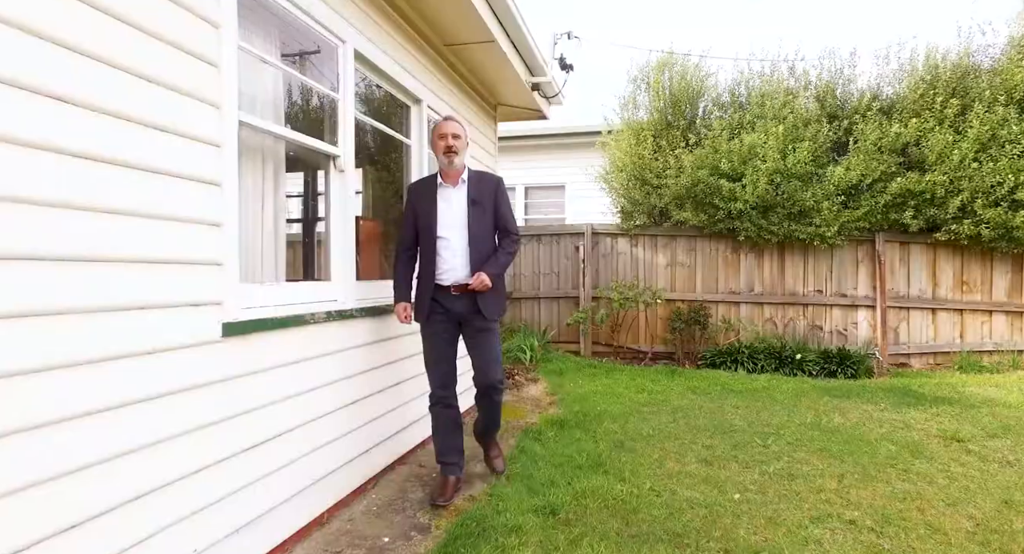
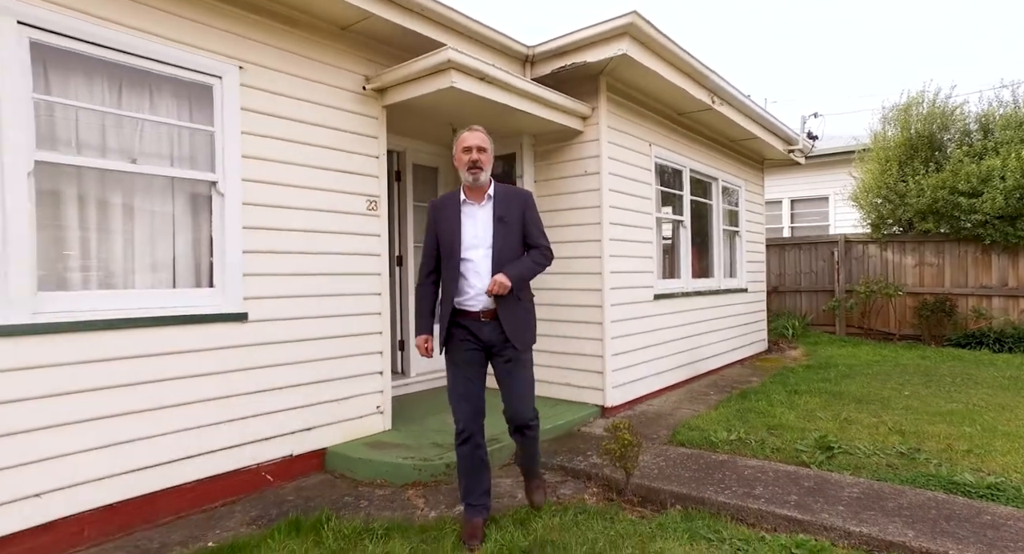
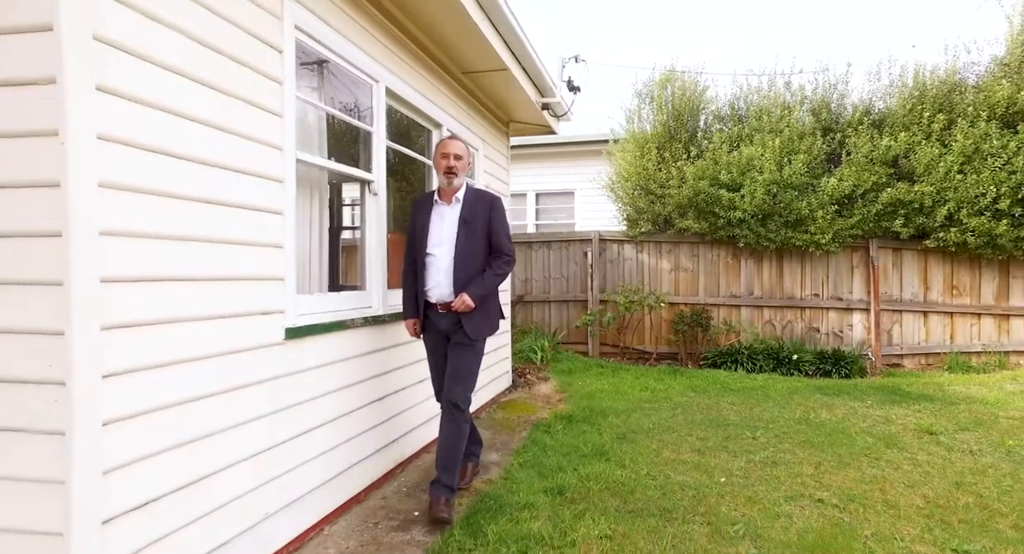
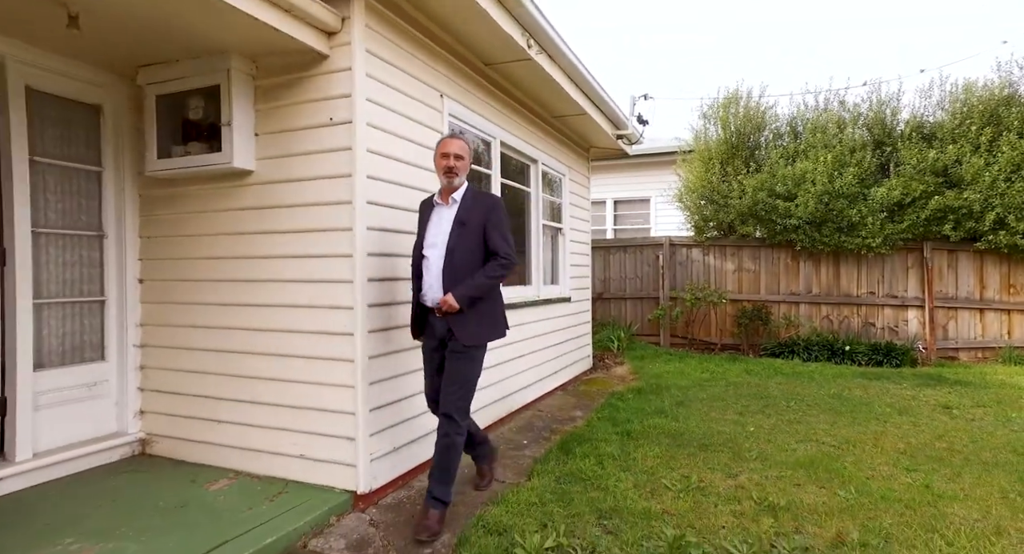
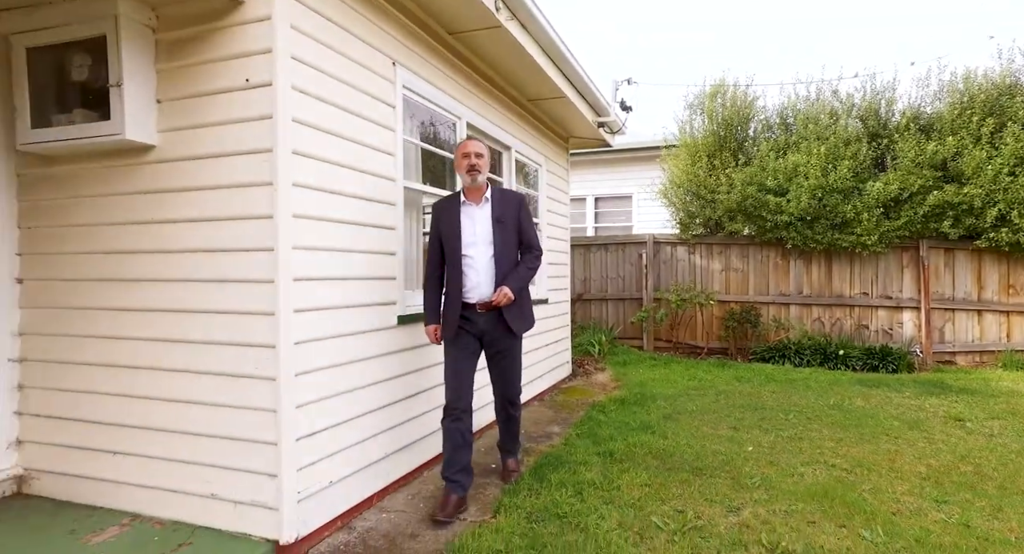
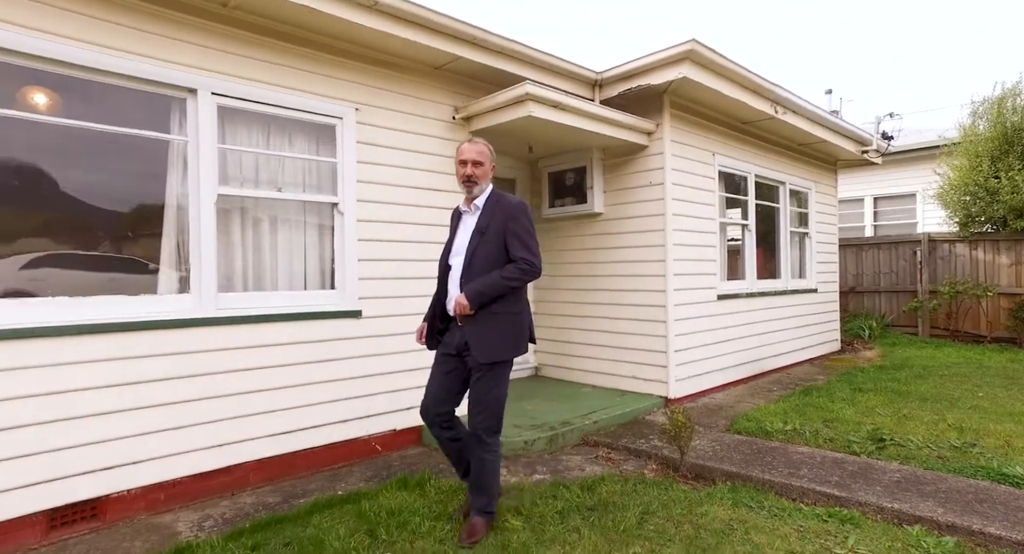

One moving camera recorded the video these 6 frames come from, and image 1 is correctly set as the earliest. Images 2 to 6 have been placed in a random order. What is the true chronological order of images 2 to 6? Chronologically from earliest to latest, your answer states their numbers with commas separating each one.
3, 5, 4, 2, 6
